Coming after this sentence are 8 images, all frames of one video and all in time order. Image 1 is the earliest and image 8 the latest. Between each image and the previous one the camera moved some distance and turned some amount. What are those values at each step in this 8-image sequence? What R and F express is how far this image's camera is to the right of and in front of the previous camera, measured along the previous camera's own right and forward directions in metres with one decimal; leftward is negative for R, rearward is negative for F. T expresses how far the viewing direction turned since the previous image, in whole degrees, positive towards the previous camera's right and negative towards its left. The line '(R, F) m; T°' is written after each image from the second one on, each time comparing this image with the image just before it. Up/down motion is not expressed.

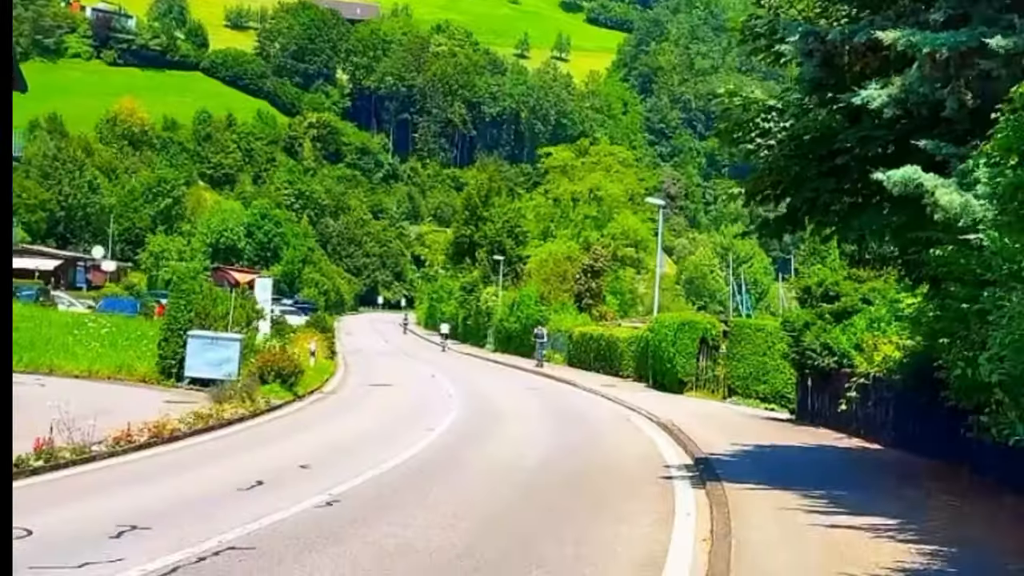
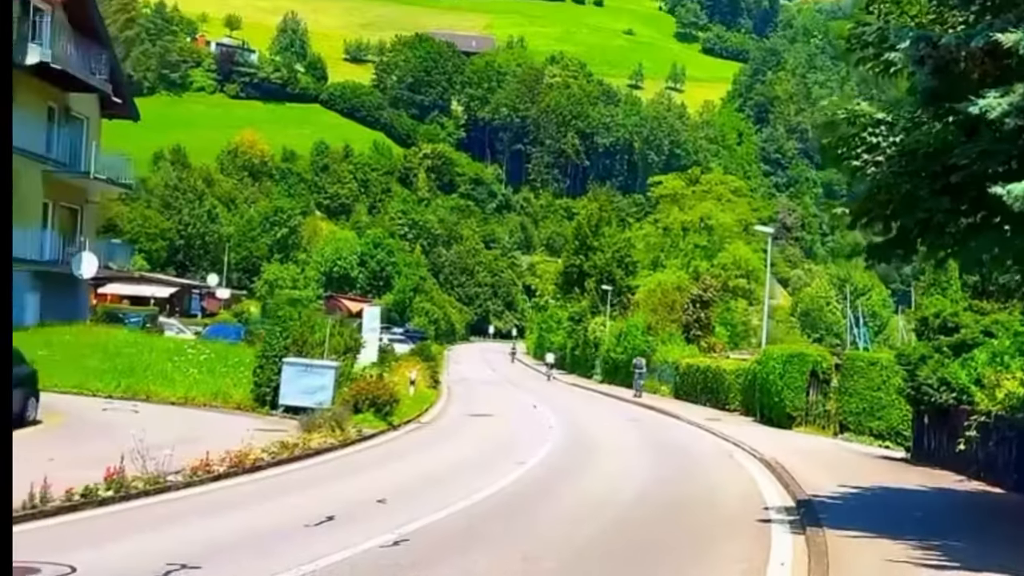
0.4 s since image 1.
(+0.2, +0.5) m; -5°
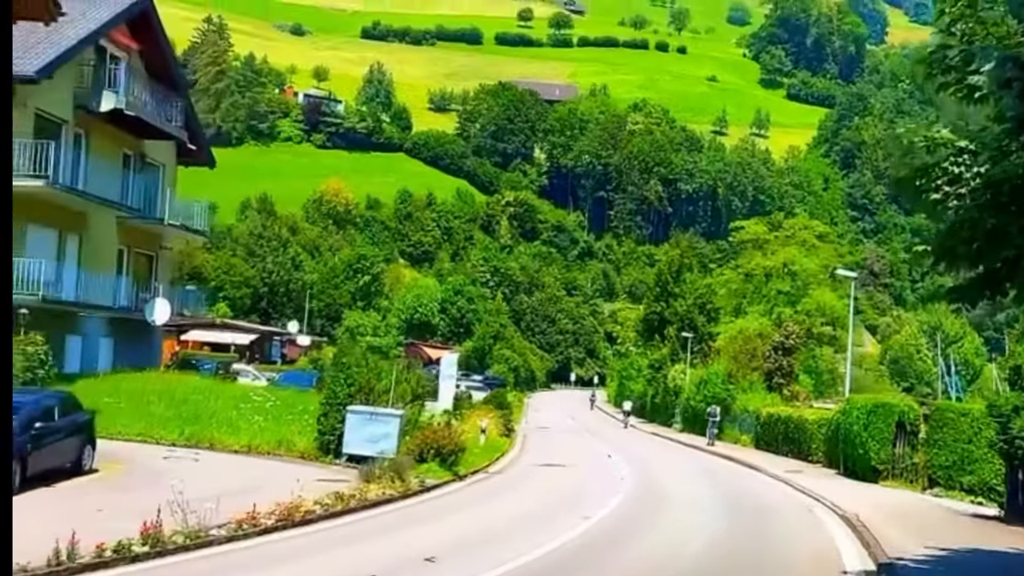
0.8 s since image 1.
(+0.2, +0.5) m; -4°
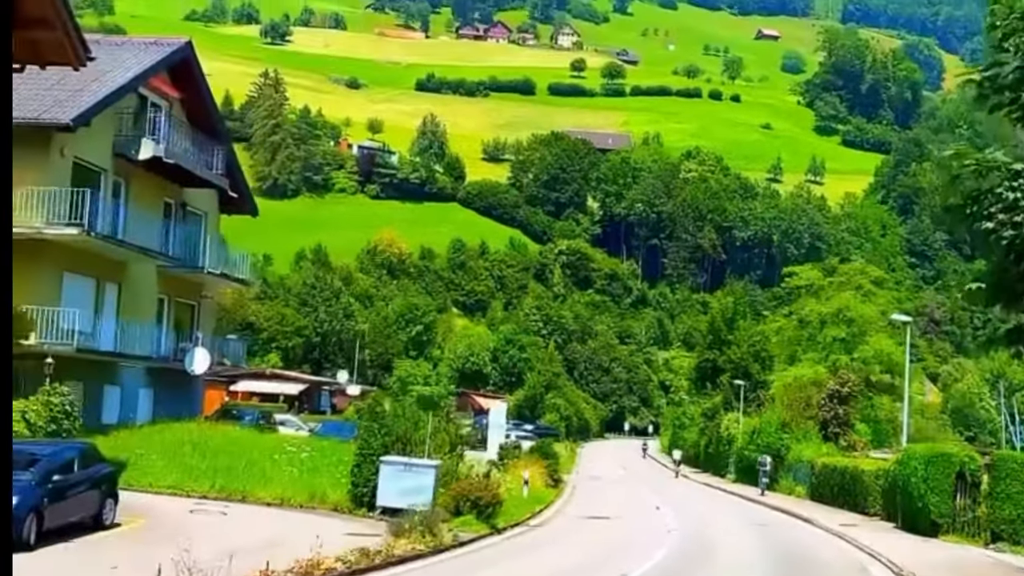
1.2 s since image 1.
(+0.2, +0.5) m; -2°
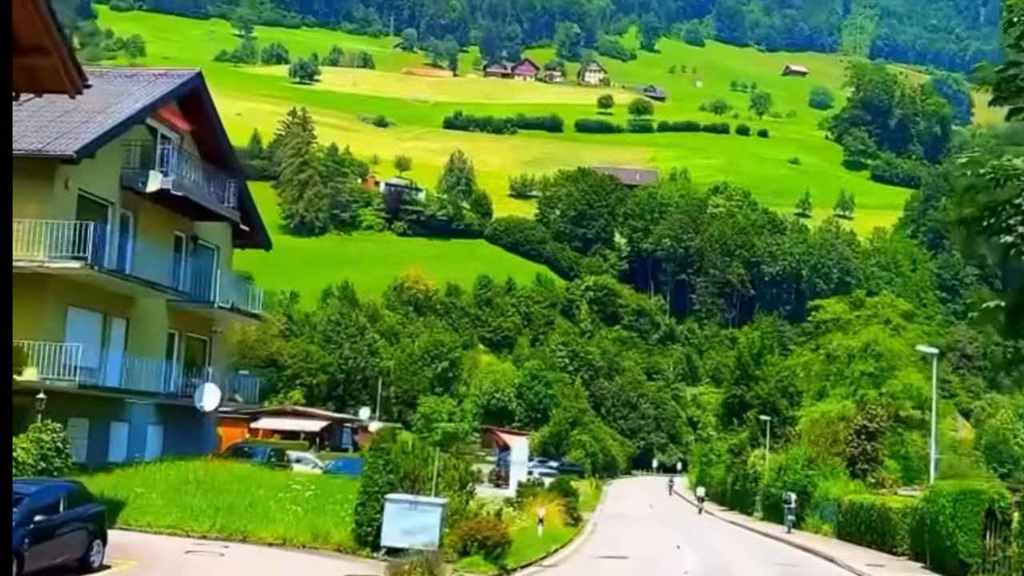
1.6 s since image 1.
(+0.2, +0.5) m; -1°
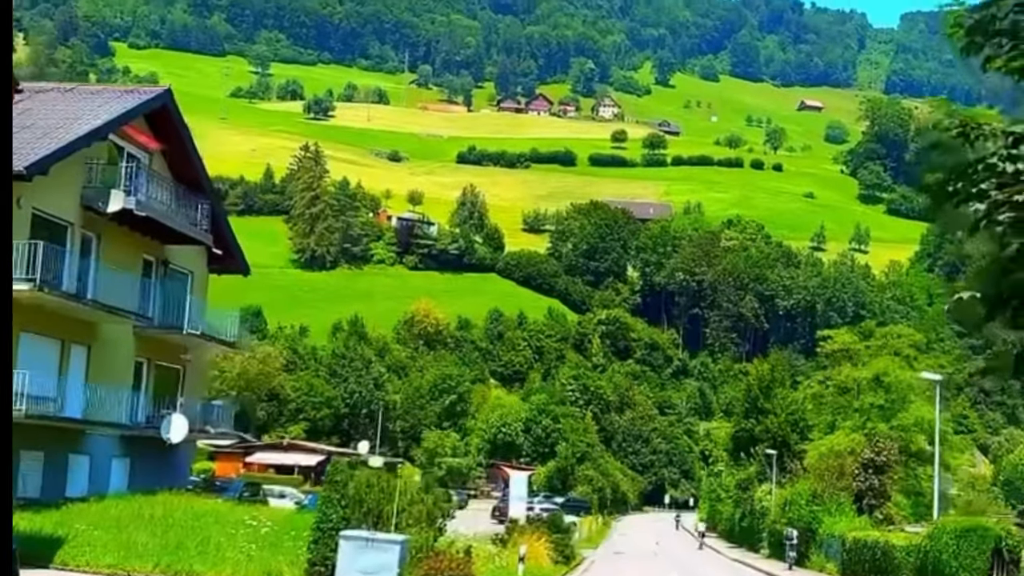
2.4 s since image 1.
(+0.5, +1.0) m; -1°
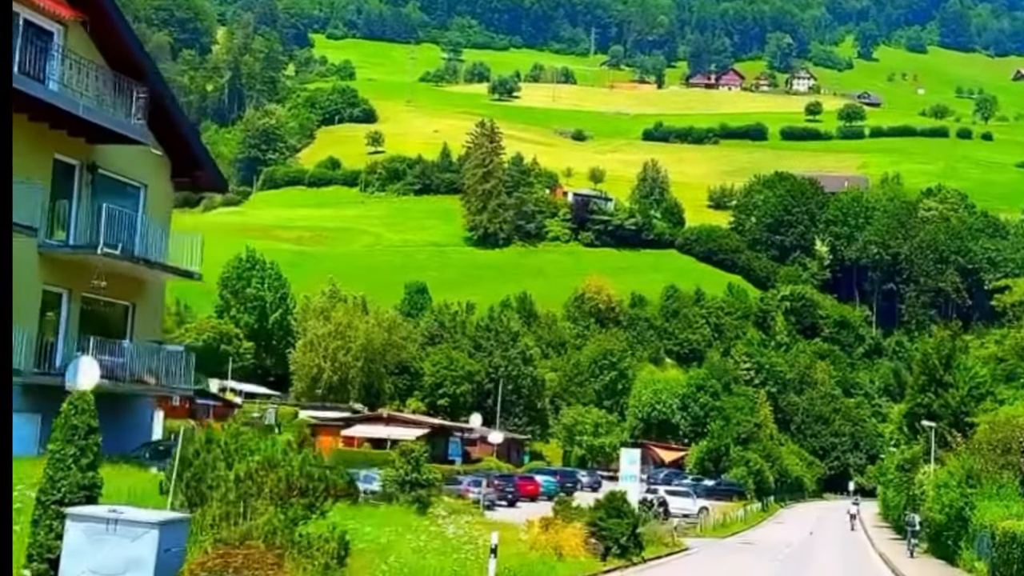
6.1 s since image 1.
(+2.3, +5.4) m; -9°
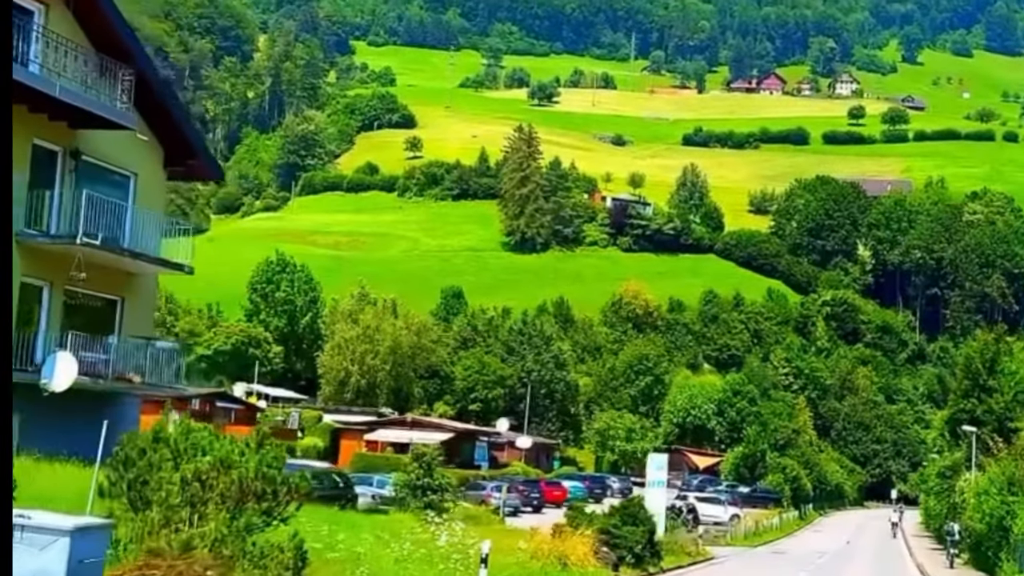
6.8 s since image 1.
(+0.5, +1.0) m; -2°
